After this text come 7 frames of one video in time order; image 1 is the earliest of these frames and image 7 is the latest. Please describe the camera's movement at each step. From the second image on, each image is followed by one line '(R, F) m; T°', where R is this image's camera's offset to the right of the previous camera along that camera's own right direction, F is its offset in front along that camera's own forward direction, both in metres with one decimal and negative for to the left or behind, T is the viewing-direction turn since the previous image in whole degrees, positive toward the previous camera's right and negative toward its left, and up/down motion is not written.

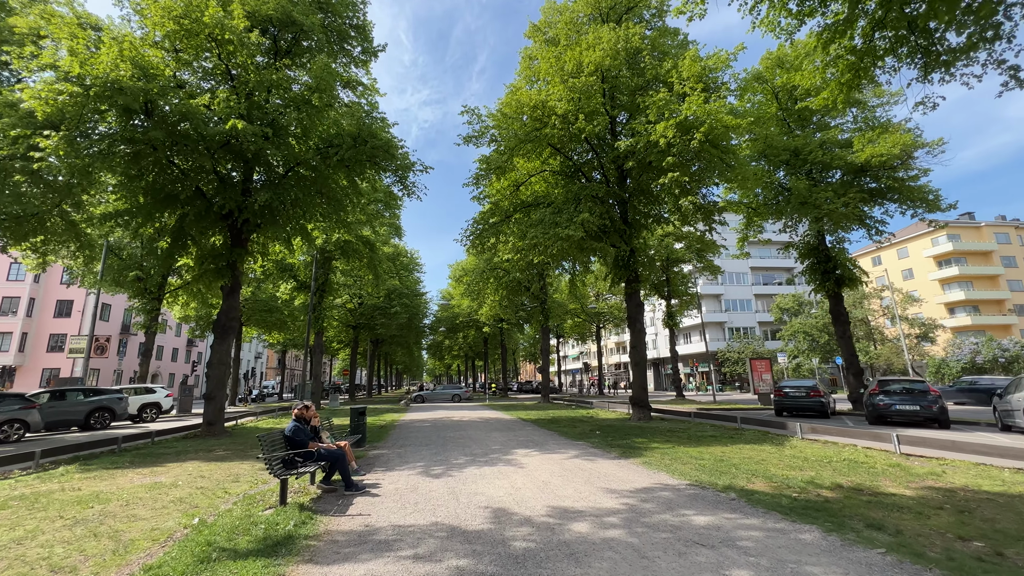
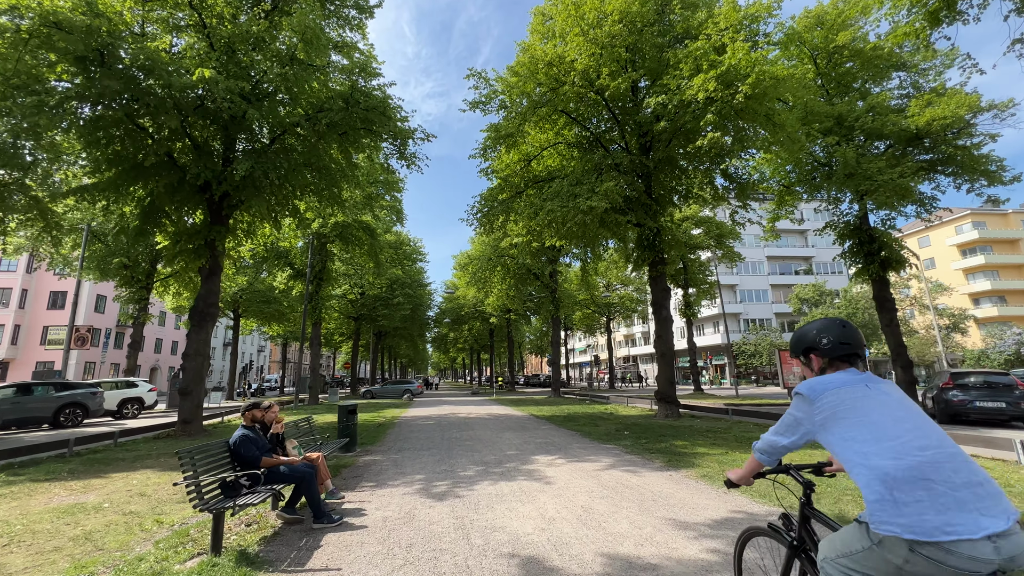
(-0.3, +1.7) m; -1°
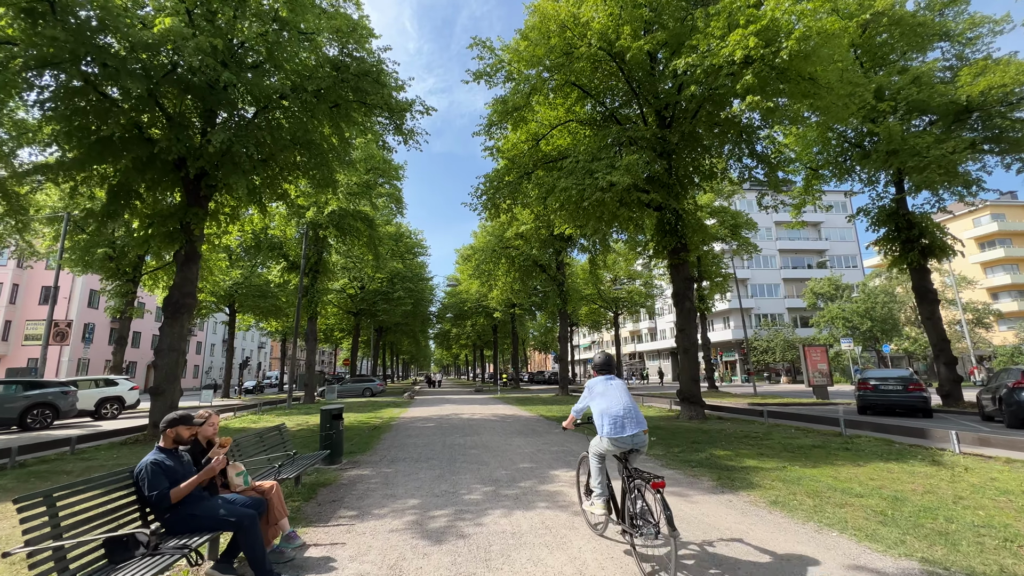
(-0.2, +1.4) m; 0°
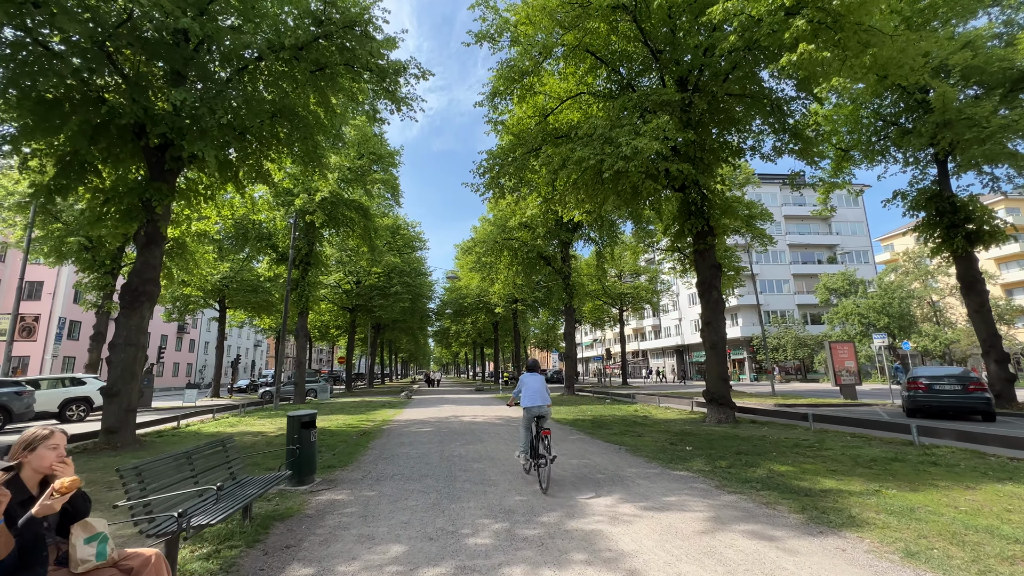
(-0.2, +1.5) m; 0°
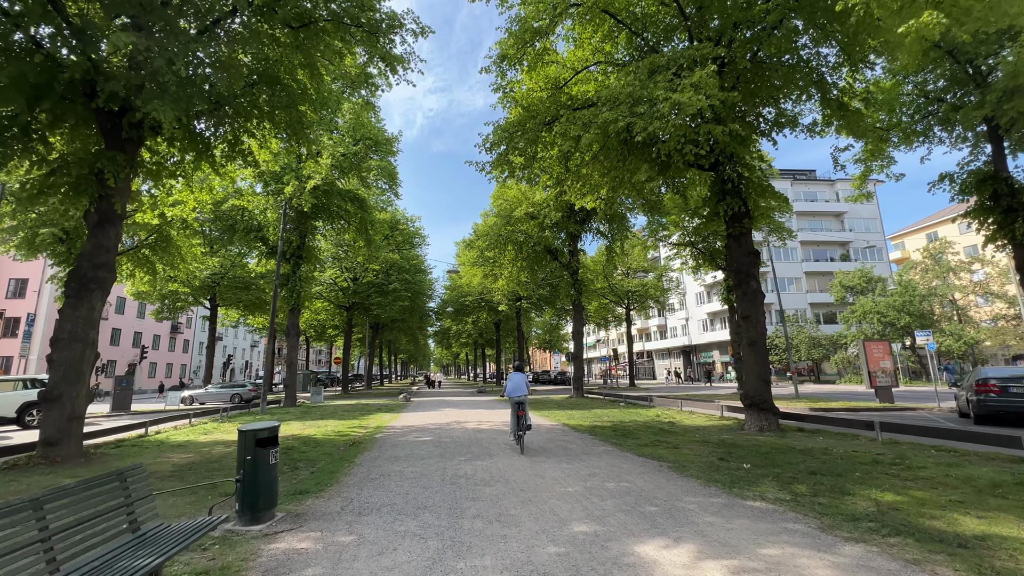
(-0.3, +1.5) m; 0°
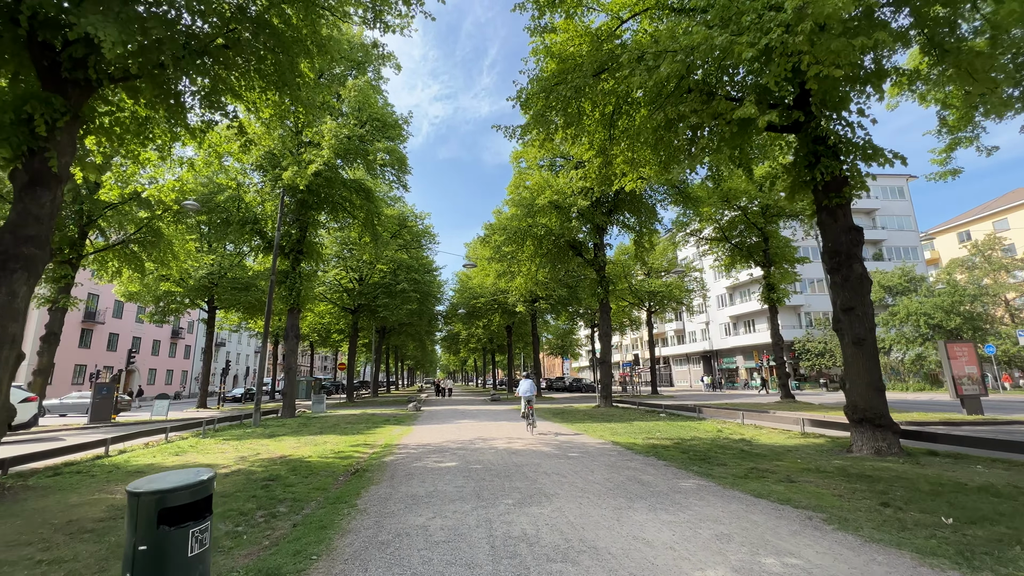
(-0.7, +2.2) m; -1°
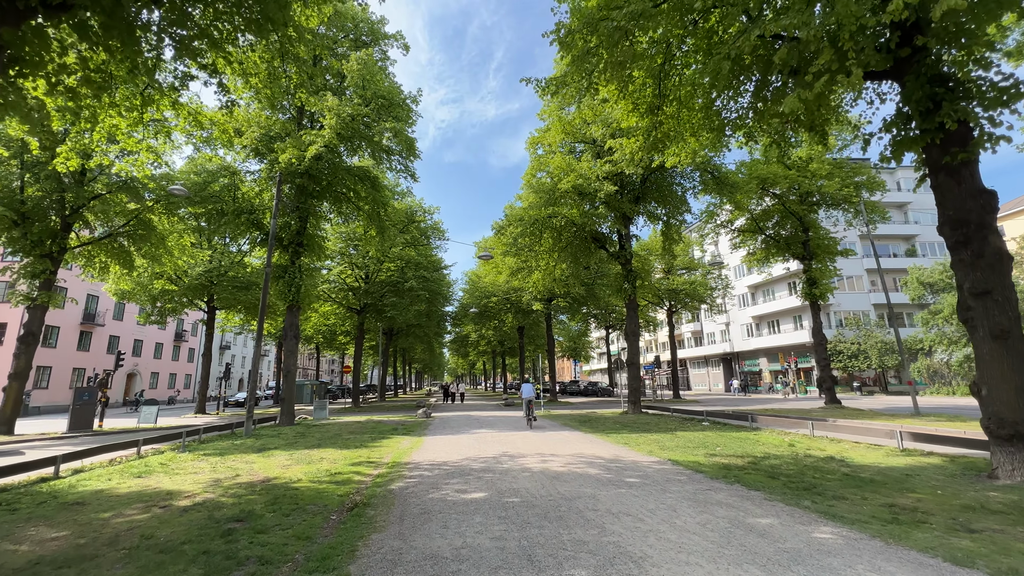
(-0.5, +1.8) m; -1°
